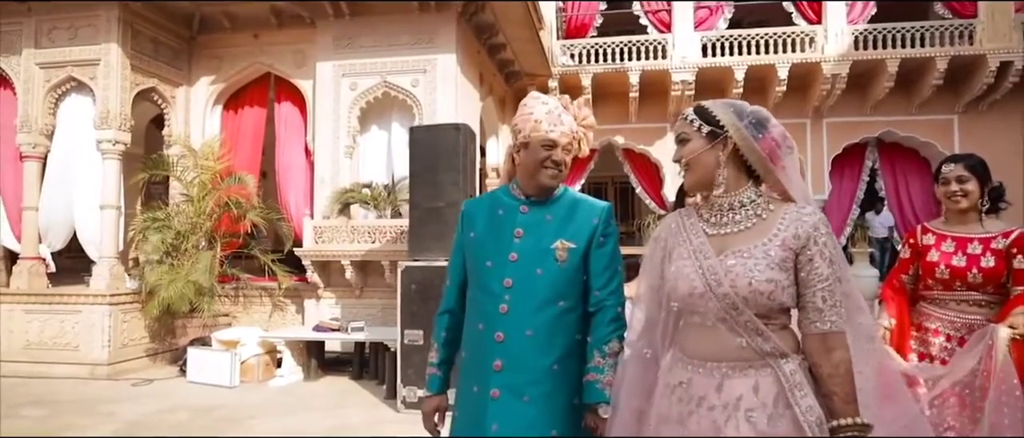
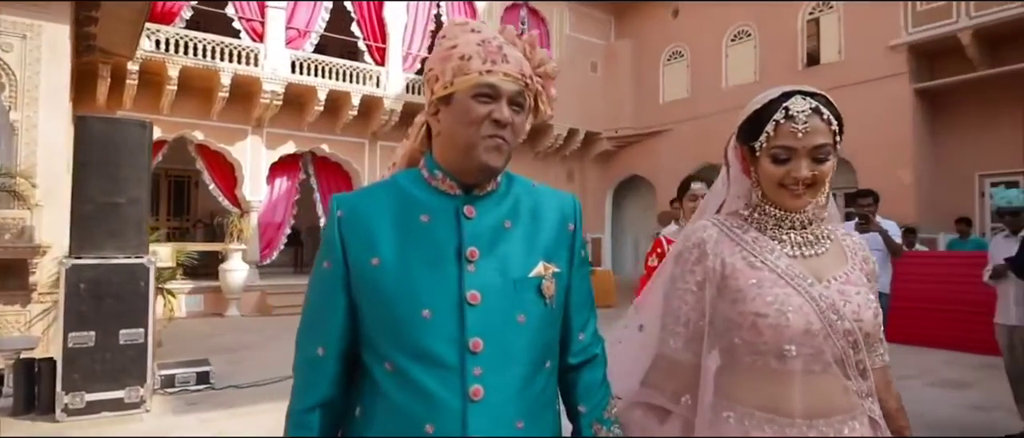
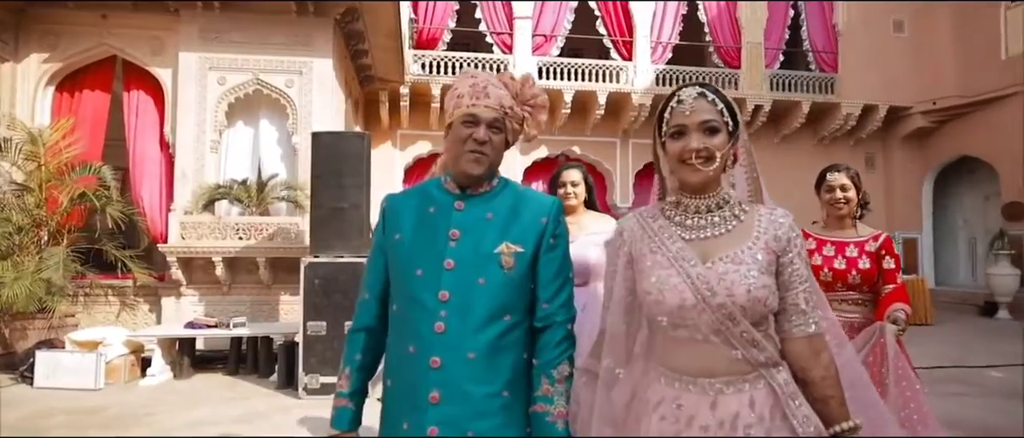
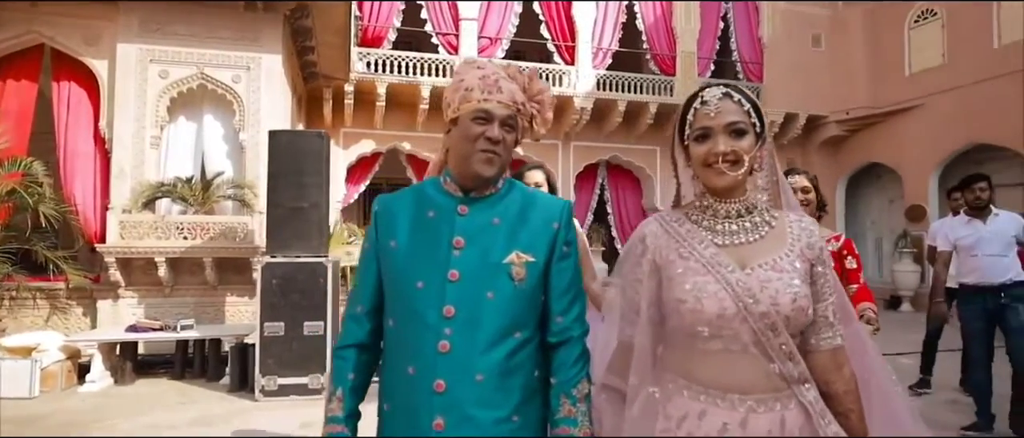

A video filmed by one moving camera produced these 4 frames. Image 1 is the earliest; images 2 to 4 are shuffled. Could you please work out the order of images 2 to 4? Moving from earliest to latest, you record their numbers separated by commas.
3, 4, 2
